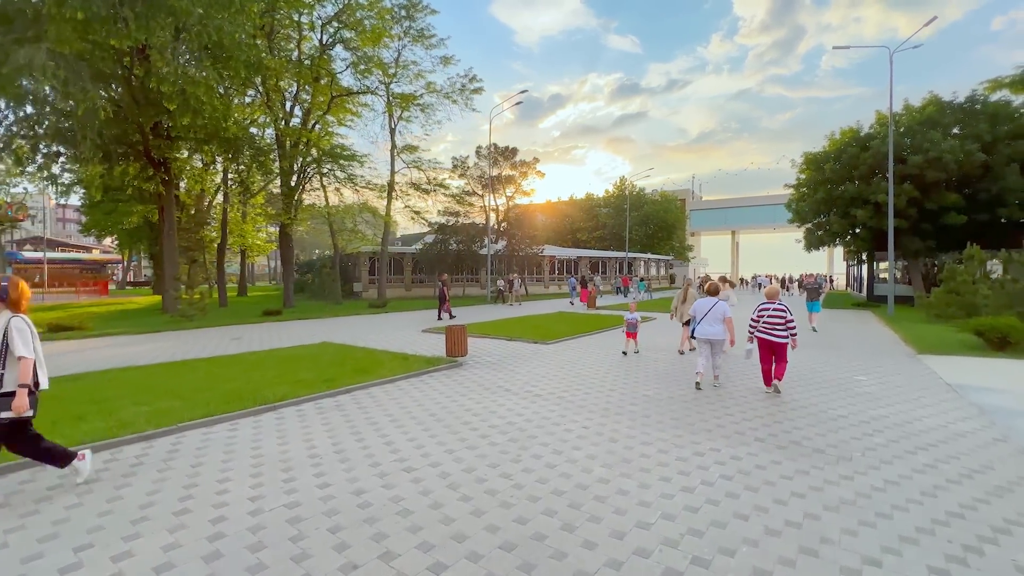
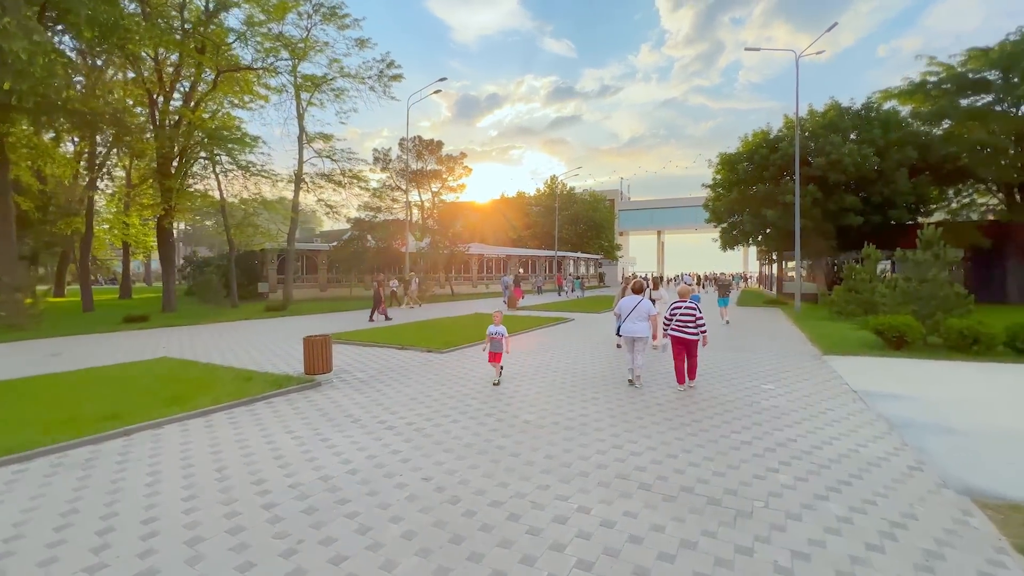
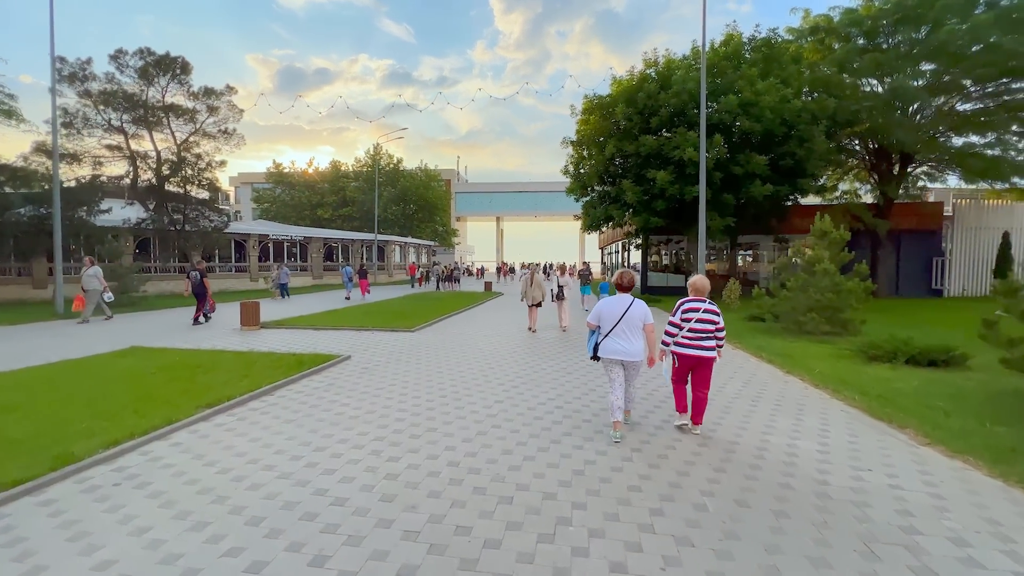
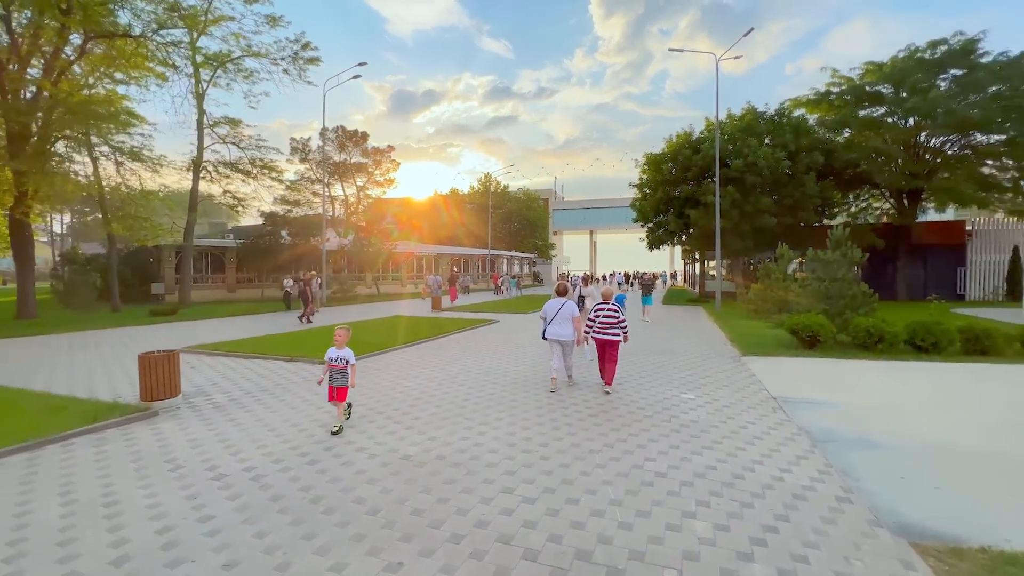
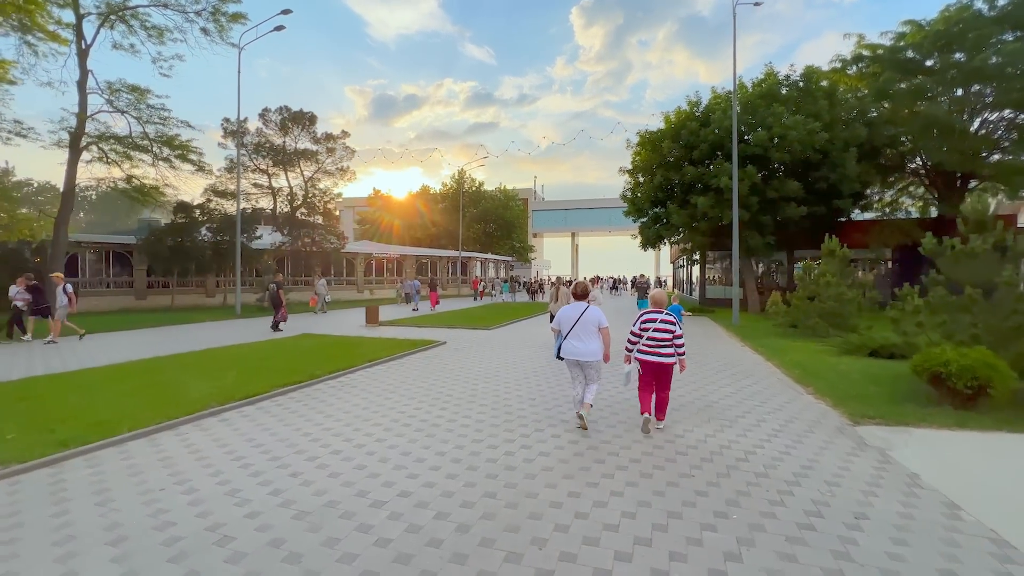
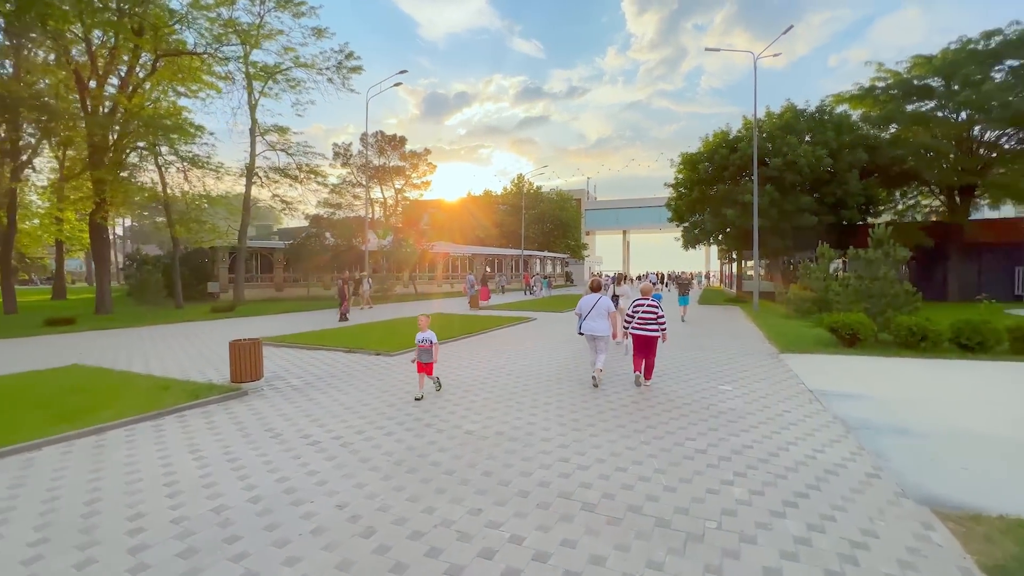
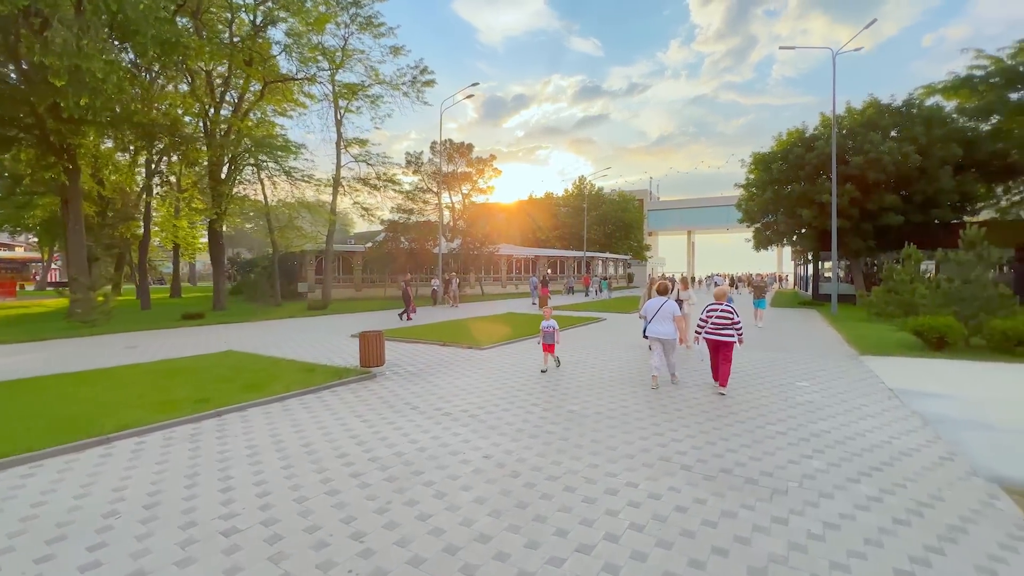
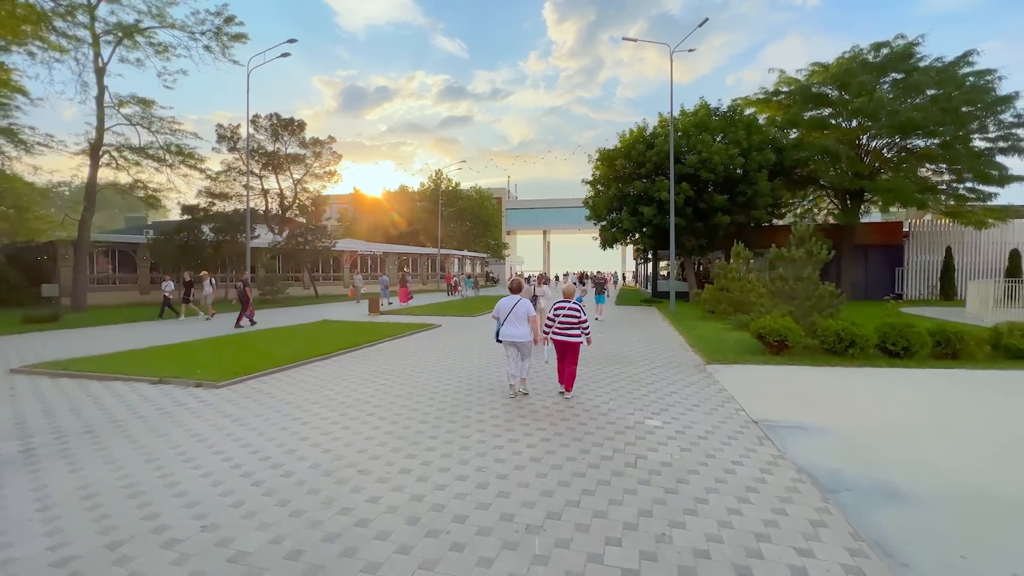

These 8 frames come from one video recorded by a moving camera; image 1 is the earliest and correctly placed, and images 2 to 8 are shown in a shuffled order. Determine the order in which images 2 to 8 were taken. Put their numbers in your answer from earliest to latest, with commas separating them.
7, 2, 6, 4, 8, 5, 3
